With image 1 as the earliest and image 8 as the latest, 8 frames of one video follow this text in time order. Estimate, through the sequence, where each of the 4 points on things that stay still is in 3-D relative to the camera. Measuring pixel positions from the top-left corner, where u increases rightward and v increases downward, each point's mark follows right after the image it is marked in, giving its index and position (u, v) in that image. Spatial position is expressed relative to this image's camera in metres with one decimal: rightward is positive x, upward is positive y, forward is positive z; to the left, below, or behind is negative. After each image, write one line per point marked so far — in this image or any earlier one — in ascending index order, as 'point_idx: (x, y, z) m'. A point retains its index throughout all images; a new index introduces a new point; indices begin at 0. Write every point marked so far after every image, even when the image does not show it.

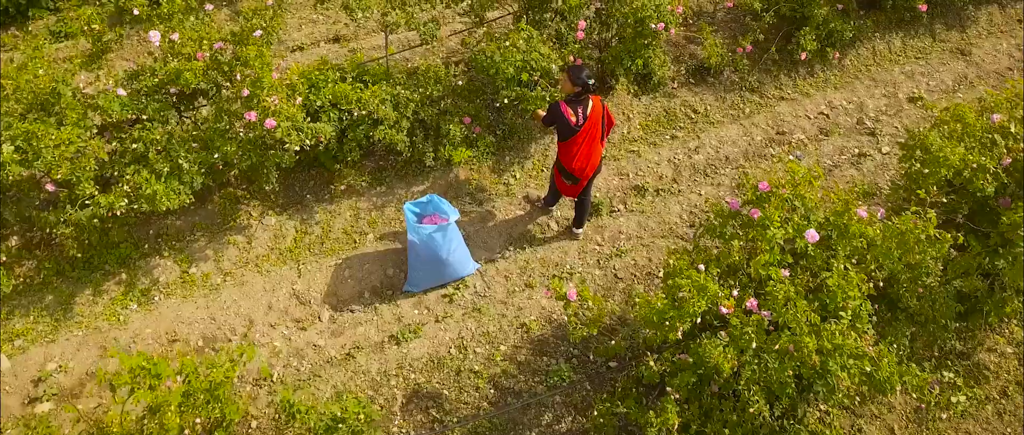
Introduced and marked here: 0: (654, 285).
0: (+0.8, -0.4, +4.4) m
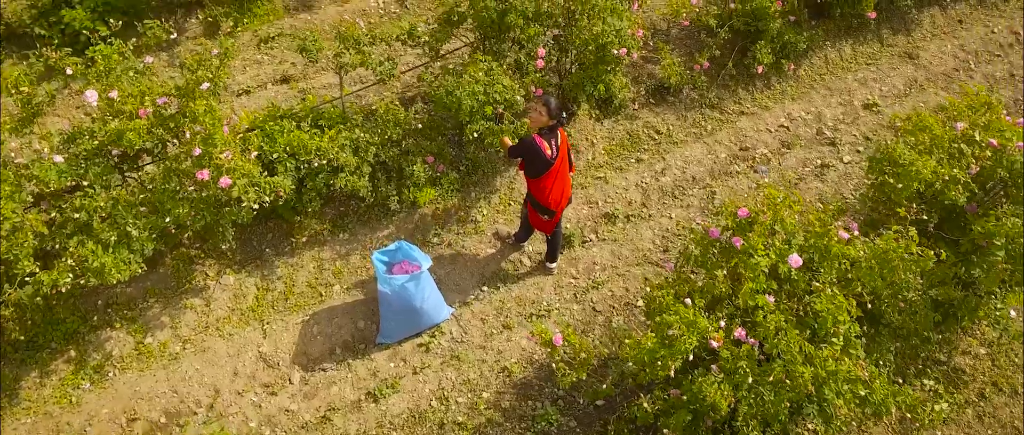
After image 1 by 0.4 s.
0: (+0.7, -0.6, +4.3) m
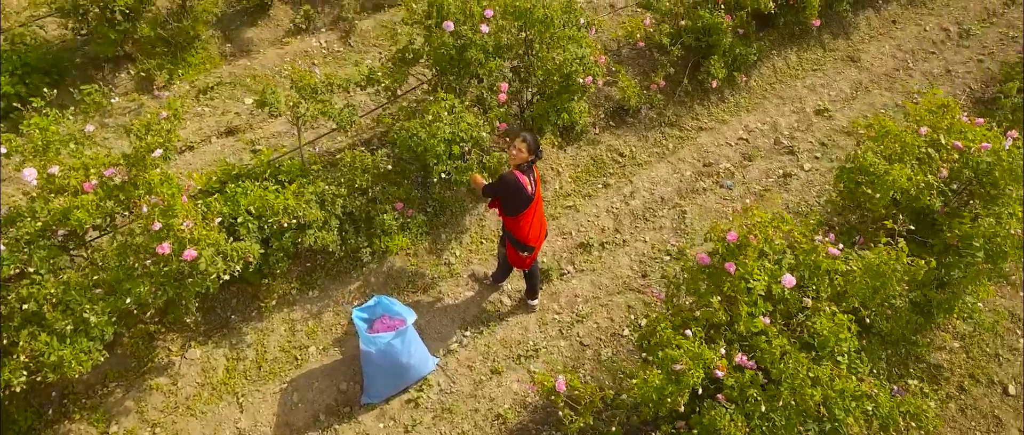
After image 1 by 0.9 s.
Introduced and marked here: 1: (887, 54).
0: (+0.6, -0.7, +4.2) m
1: (+2.8, +1.2, +5.8) m
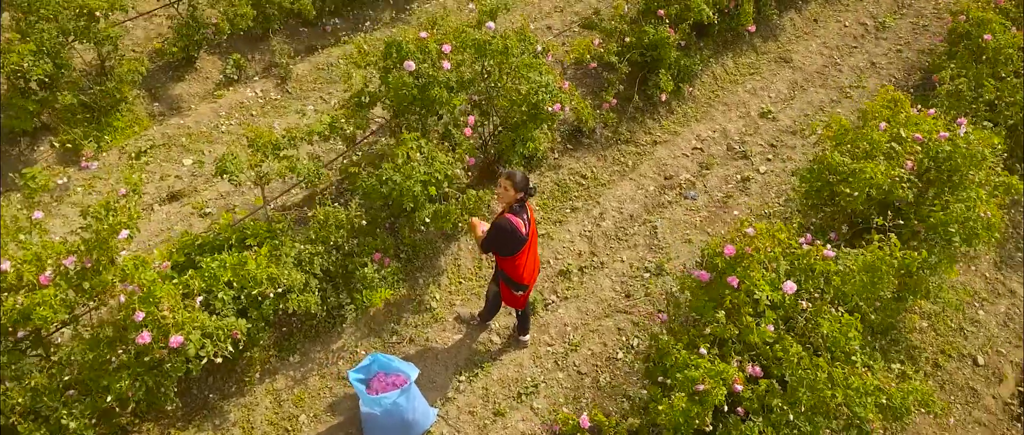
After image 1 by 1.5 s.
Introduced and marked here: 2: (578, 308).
0: (+0.6, -0.8, +4.2) m
1: (+2.4, +1.3, +6.0) m
2: (+0.4, -0.5, +4.4) m
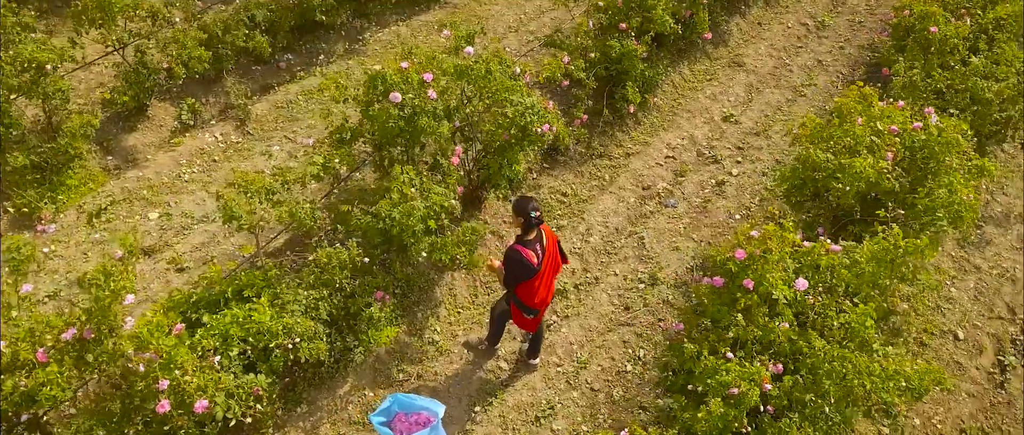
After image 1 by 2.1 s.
0: (+0.7, -0.9, +4.2) m
1: (+2.1, +1.3, +6.2) m
2: (+0.4, -0.6, +4.4) m
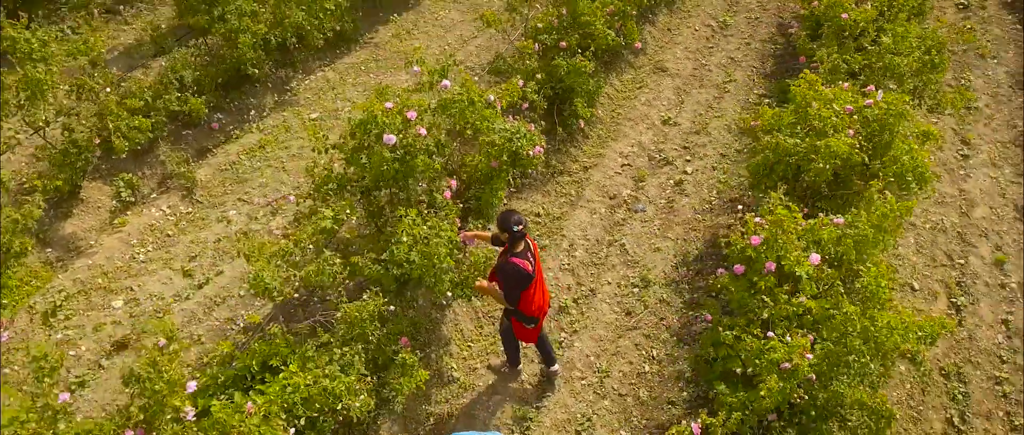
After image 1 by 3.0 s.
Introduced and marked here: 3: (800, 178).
0: (+0.8, -0.9, +4.3) m
1: (+1.5, +1.4, +6.6) m
2: (+0.5, -0.7, +4.5) m
3: (+1.6, +0.2, +4.4) m
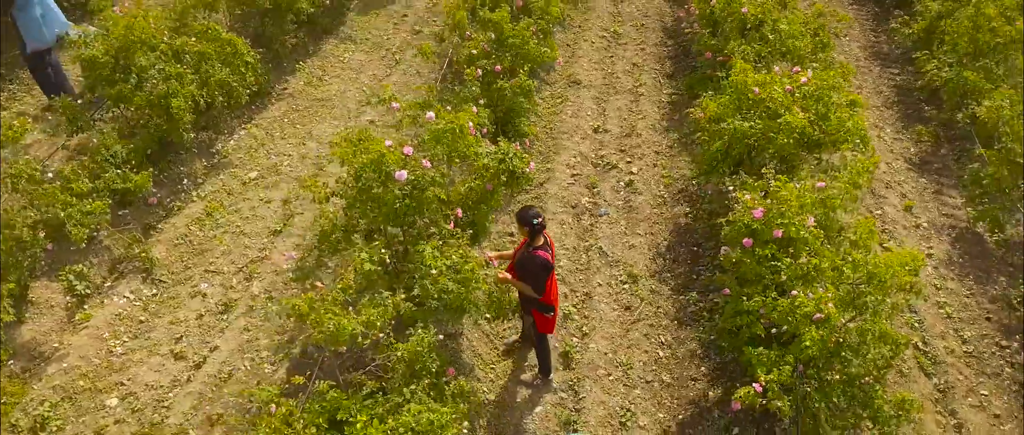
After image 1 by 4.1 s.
0: (+1.0, -0.9, +4.5) m
1: (+0.7, +1.3, +7.0) m
2: (+0.6, -0.7, +4.7) m
3: (+1.5, +0.4, +4.9) m
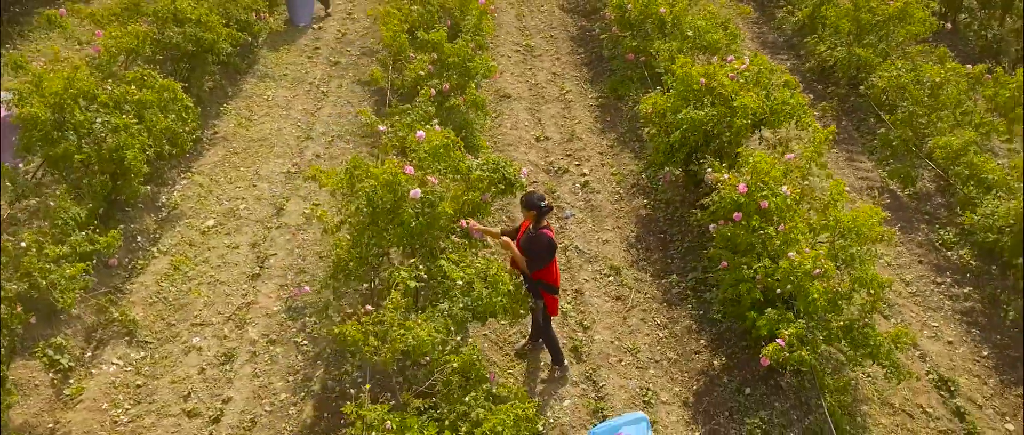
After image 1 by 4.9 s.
0: (+1.0, -0.8, +4.8) m
1: (+0.1, +1.3, +7.3) m
2: (+0.6, -0.7, +4.9) m
3: (+1.4, +0.5, +5.3) m
